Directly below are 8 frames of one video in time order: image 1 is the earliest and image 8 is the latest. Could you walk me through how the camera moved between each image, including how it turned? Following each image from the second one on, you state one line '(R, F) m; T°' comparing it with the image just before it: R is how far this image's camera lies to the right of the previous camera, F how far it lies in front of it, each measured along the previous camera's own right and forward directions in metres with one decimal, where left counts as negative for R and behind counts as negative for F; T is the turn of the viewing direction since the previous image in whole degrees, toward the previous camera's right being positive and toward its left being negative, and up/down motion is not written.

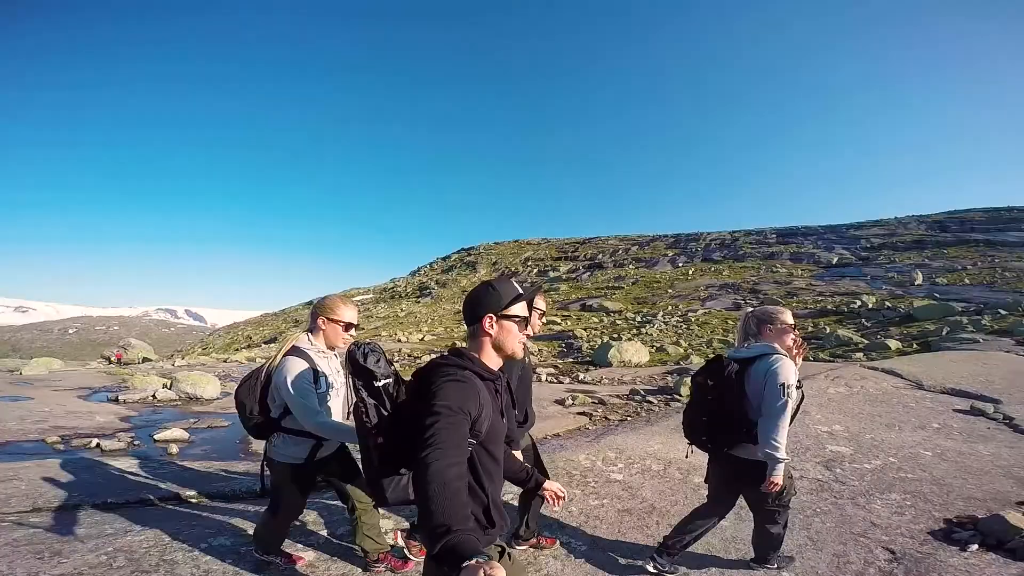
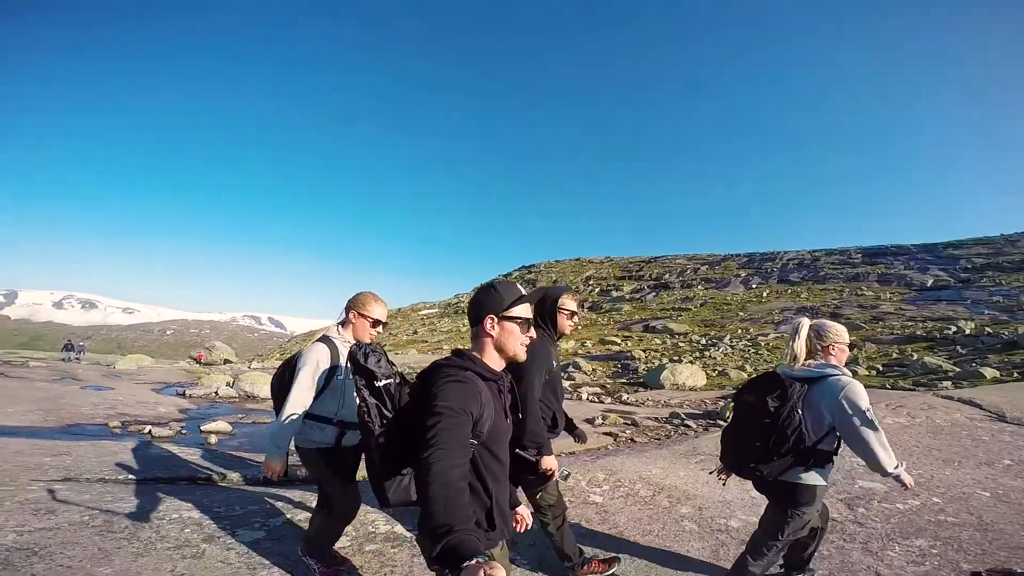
(+1.6, -0.1) m; -8°
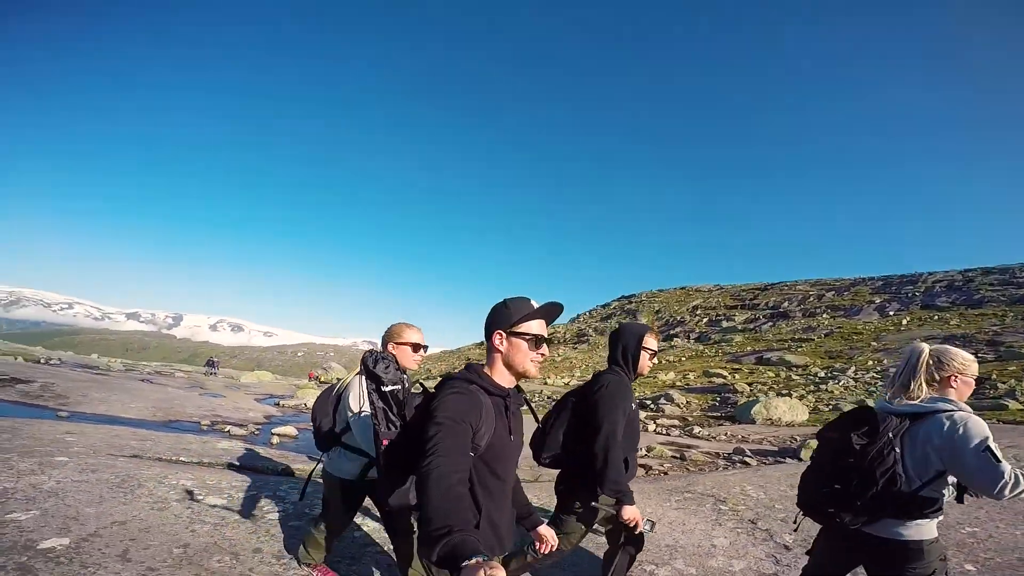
(+3.0, -0.5) m; -12°
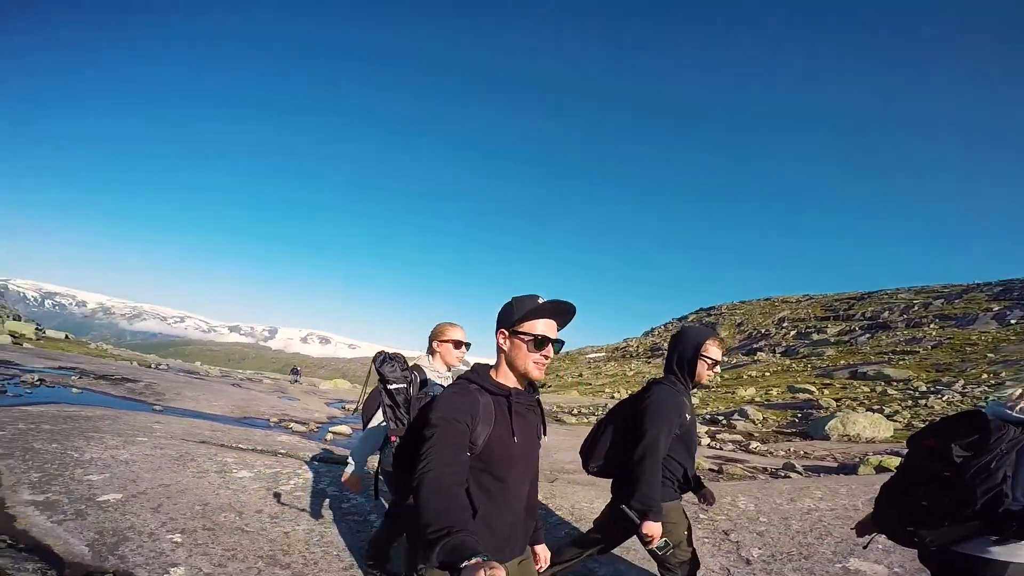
(+1.7, -0.8) m; -9°
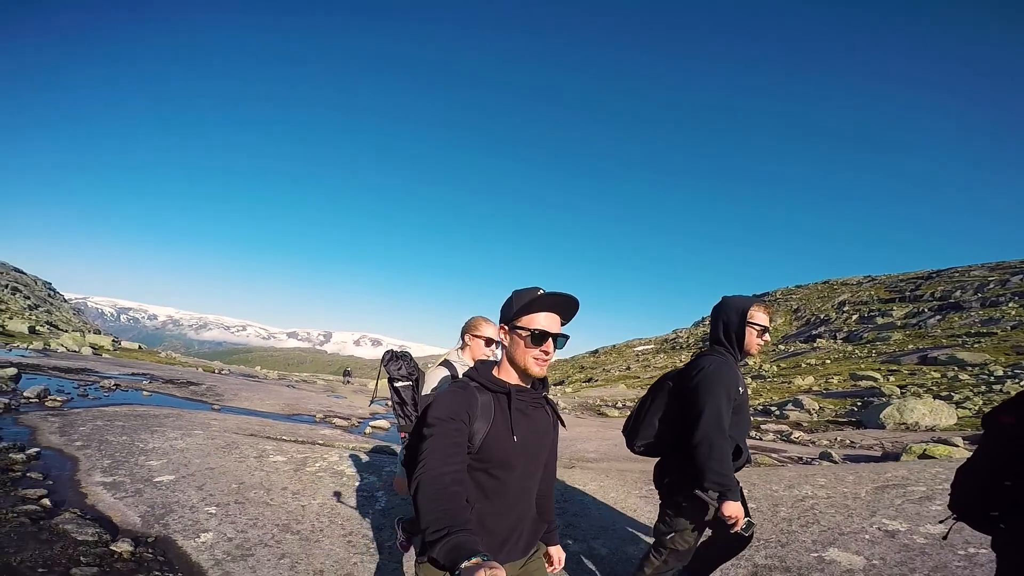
(+1.1, -0.7) m; -5°
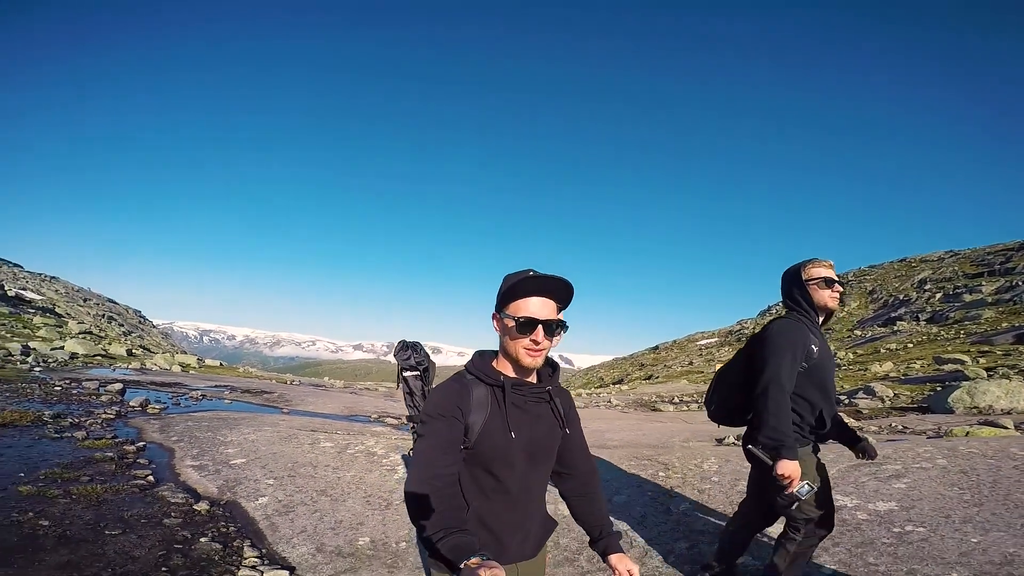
(+1.3, -1.3) m; -6°
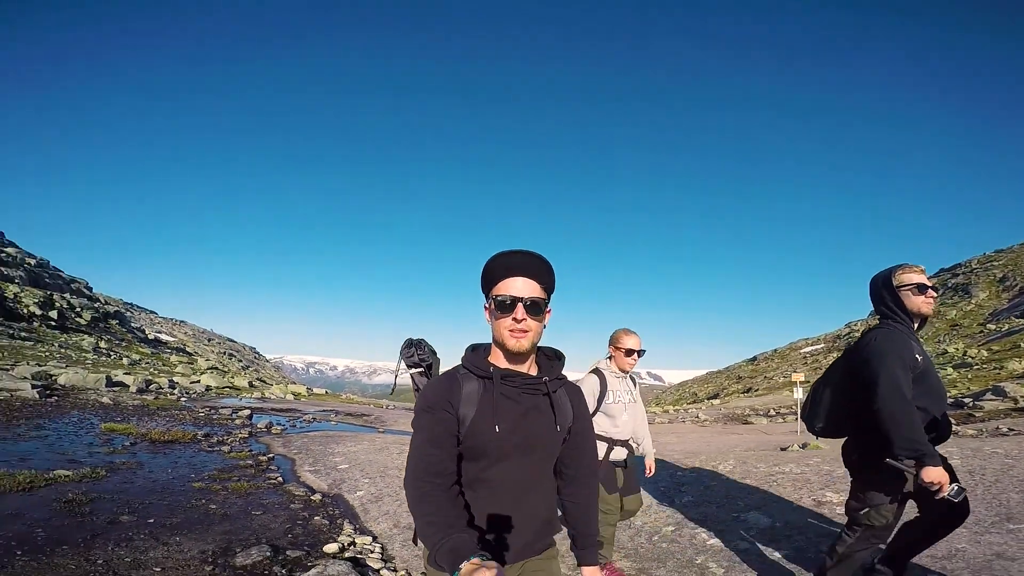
(+1.0, -1.6) m; -9°
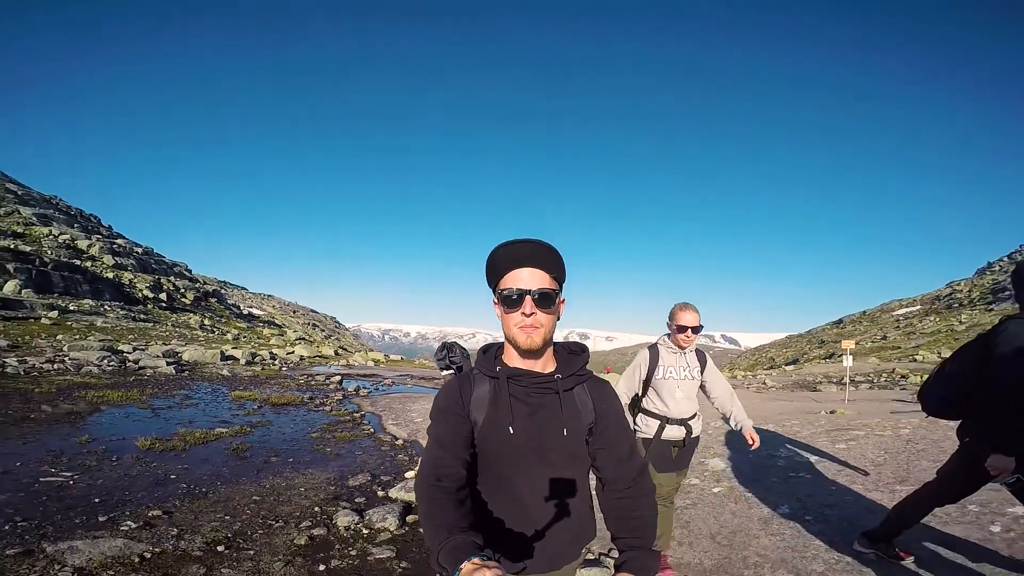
(+0.8, -2.2) m; -8°
